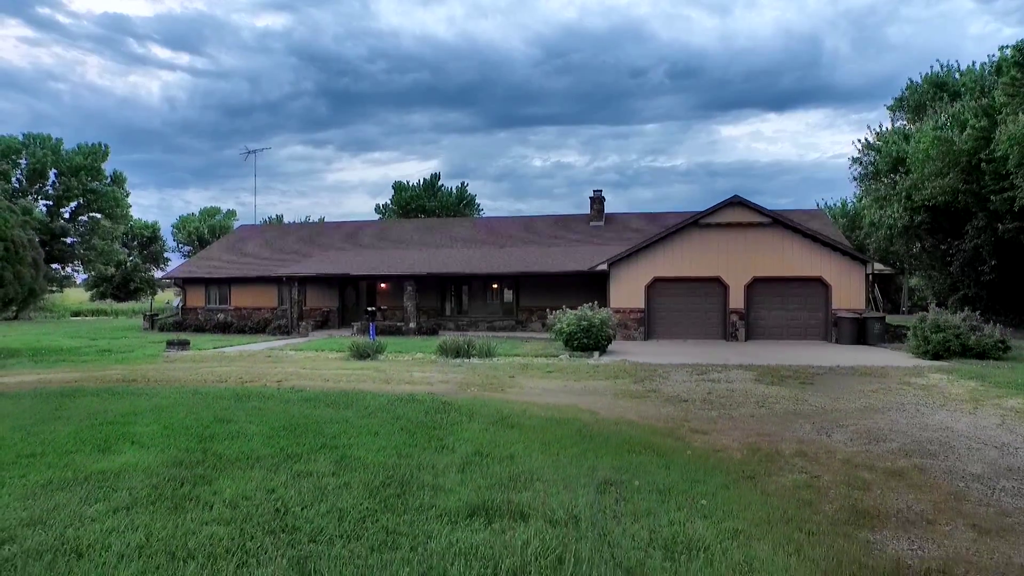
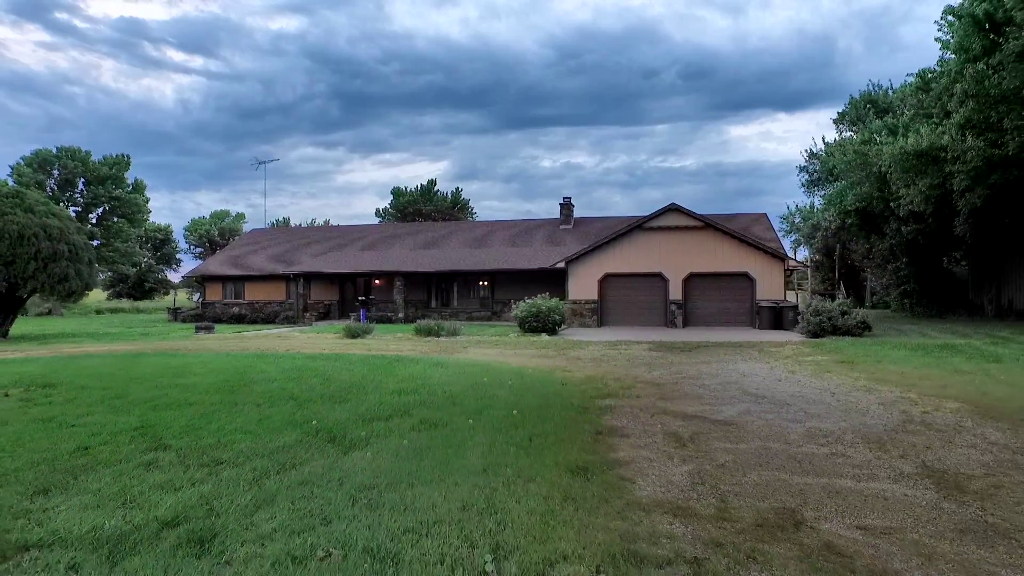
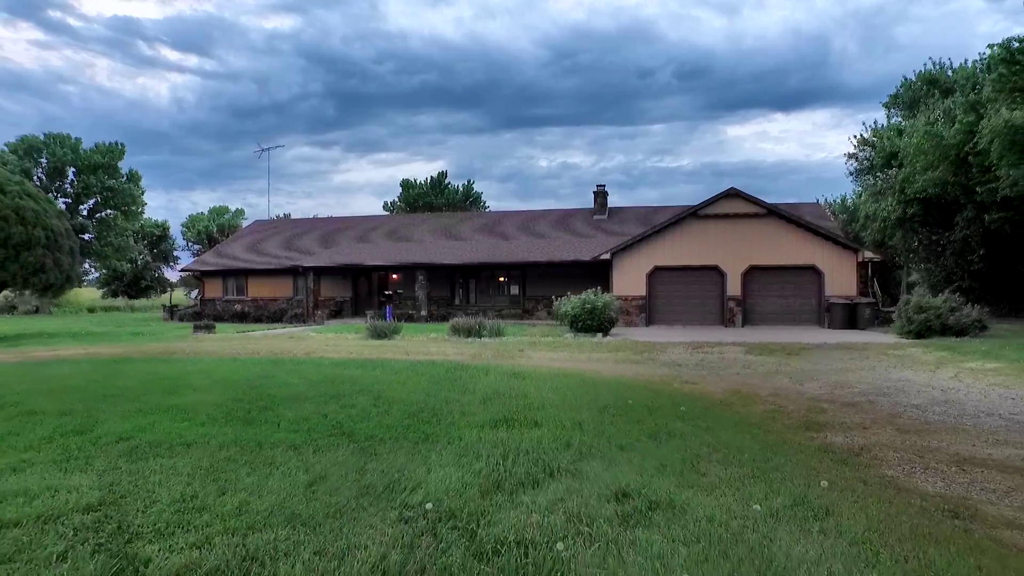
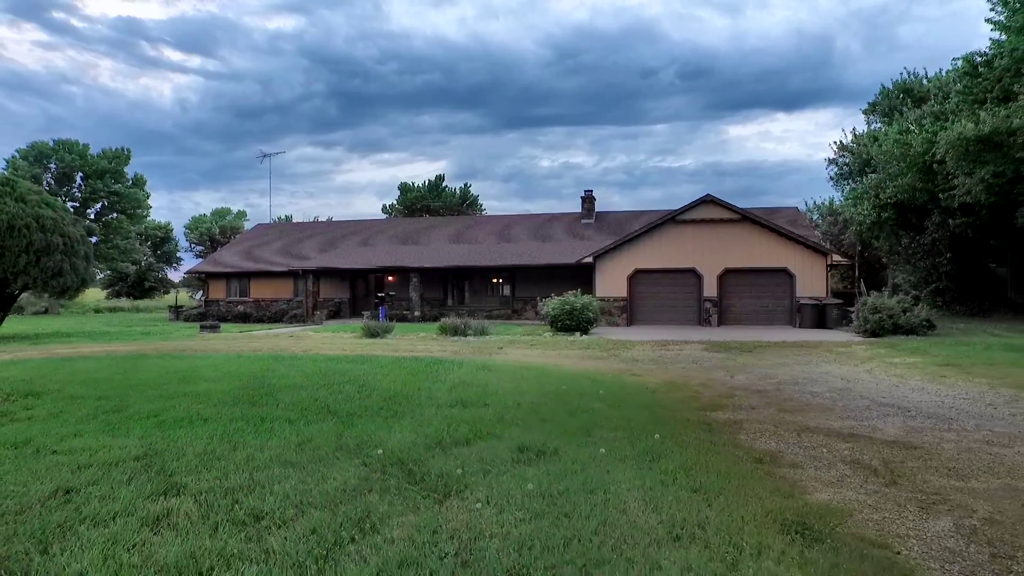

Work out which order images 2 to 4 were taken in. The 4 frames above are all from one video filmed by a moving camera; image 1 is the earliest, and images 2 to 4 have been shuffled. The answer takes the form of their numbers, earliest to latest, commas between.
3, 4, 2
